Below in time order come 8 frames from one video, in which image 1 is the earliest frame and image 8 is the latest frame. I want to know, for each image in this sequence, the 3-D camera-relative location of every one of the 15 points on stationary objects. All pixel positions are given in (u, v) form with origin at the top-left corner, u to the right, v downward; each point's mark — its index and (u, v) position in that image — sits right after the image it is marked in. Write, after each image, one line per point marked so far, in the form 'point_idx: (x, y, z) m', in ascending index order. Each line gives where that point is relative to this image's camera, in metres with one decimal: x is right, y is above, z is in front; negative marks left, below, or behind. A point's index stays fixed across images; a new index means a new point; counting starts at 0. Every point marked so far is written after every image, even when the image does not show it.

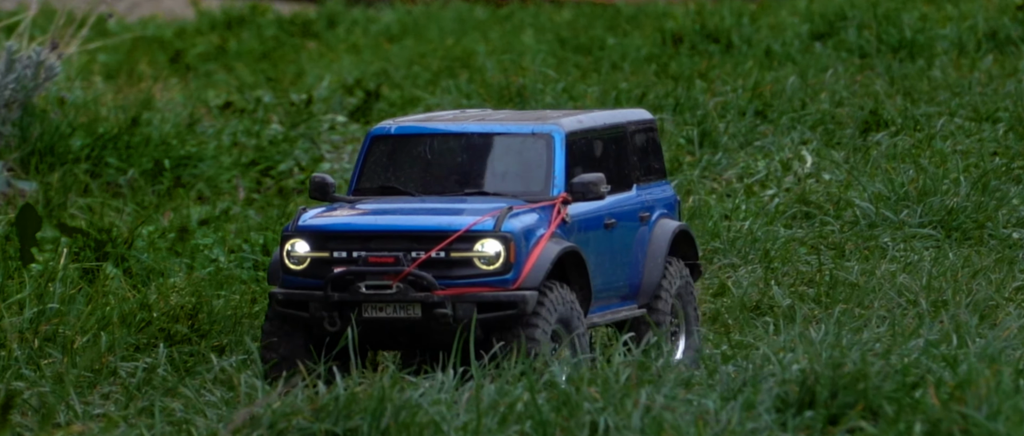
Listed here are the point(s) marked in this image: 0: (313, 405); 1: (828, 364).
0: (-0.7, -0.7, +5.9) m
1: (+1.2, -0.6, +5.8) m
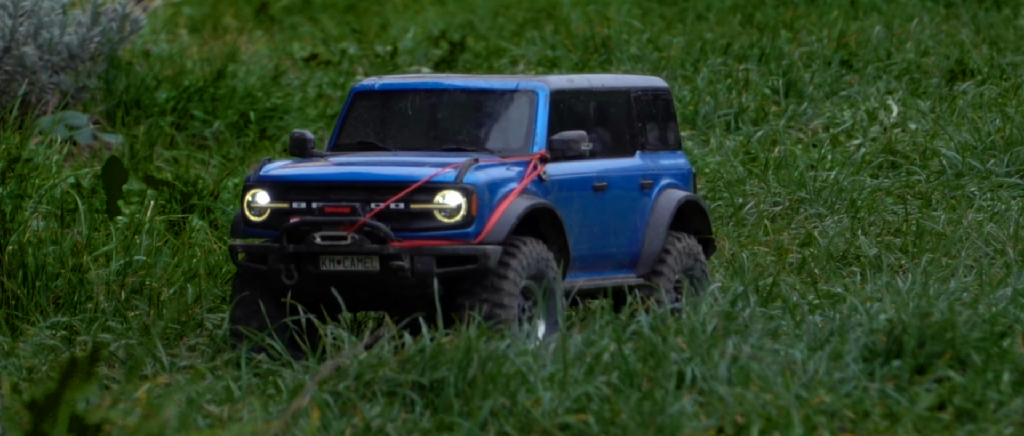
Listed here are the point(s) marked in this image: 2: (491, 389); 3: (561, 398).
0: (-0.3, -0.5, +5.9) m
1: (+1.5, -0.4, +5.8) m
2: (-0.1, -0.6, +5.6) m
3: (+0.2, -0.6, +5.5) m
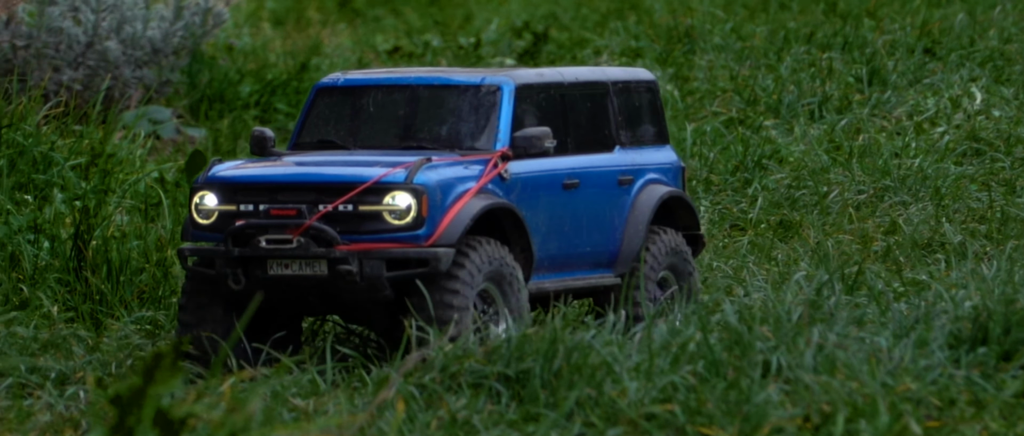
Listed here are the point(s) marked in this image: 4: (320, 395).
0: (0.0, -0.5, +6.0) m
1: (+1.8, -0.3, +5.8) m
2: (+0.3, -0.6, +5.6) m
3: (+0.5, -0.6, +5.5) m
4: (-0.7, -0.7, +5.7) m
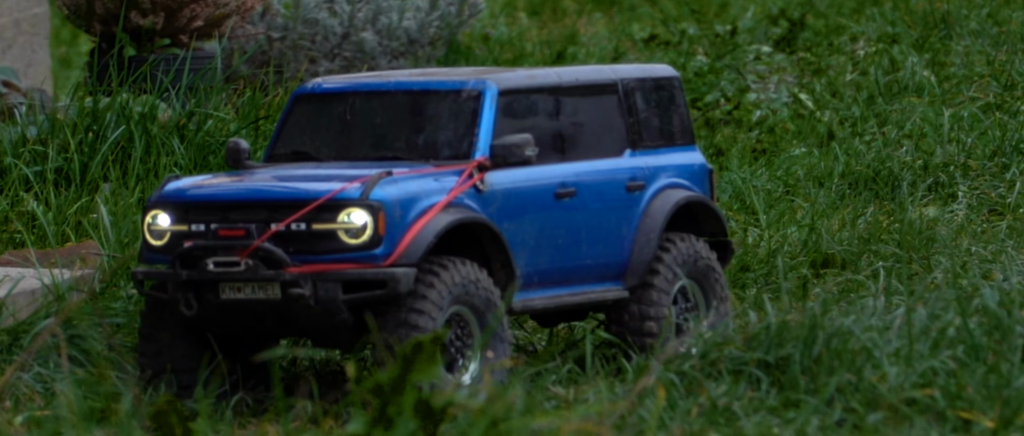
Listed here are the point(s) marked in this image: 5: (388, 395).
0: (+0.9, -0.4, +6.0) m
1: (+2.8, -0.2, +5.8) m
2: (+1.2, -0.5, +5.7) m
3: (+1.4, -0.6, +5.5) m
4: (+0.2, -0.6, +5.7) m
5: (-0.5, -0.6, +5.5) m
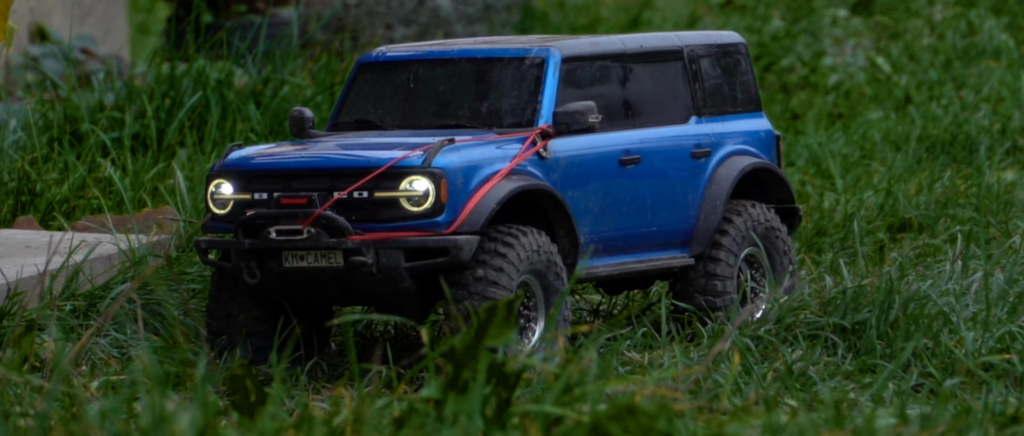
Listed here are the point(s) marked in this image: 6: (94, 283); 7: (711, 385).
0: (+1.2, -0.3, +6.0) m
1: (+3.1, -0.1, +5.7) m
2: (+1.5, -0.4, +5.6) m
3: (+1.7, -0.4, +5.5) m
4: (+0.5, -0.5, +5.7) m
5: (-0.2, -0.5, +5.5) m
6: (-1.6, -0.3, +6.0) m
7: (+0.7, -0.6, +5.6) m
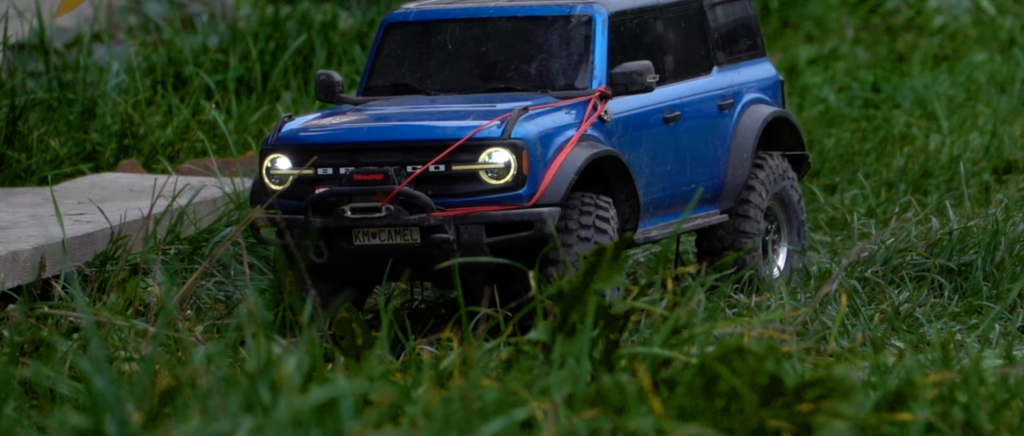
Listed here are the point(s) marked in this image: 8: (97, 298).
0: (+1.6, -0.1, +6.0) m
1: (+3.4, +0.1, +5.8) m
2: (+1.9, -0.2, +5.7) m
3: (+2.1, -0.2, +5.5) m
4: (+0.9, -0.3, +5.7) m
5: (+0.2, -0.3, +5.5) m
6: (-1.2, 0.0, +6.0) m
7: (+1.1, -0.4, +5.6) m
8: (-1.5, -0.3, +5.5) m
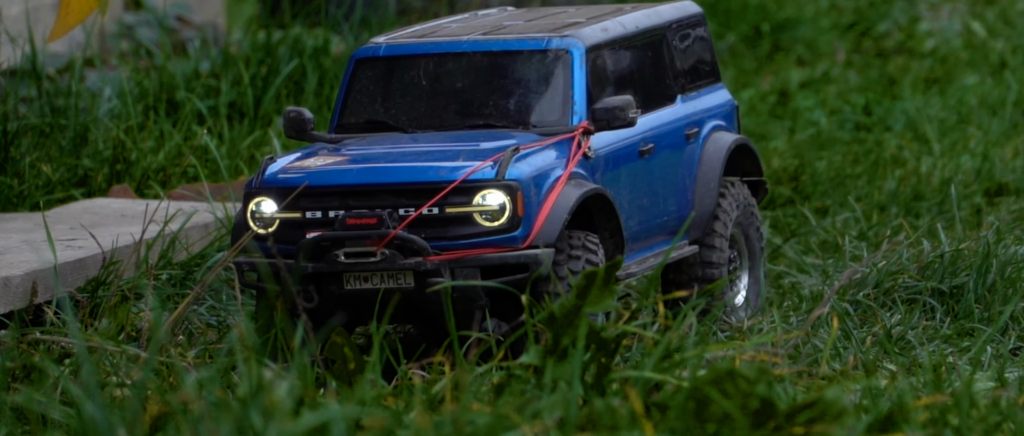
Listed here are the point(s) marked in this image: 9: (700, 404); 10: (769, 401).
0: (+1.6, -0.2, +6.0) m
1: (+3.4, 0.0, +5.8) m
2: (+1.8, -0.3, +5.7) m
3: (+2.1, -0.3, +5.5) m
4: (+0.9, -0.4, +5.7) m
5: (+0.2, -0.4, +5.5) m
6: (-1.3, -0.1, +6.0) m
7: (+1.1, -0.5, +5.6) m
8: (-1.5, -0.4, +5.5) m
9: (+0.5, -0.5, +4.3) m
10: (+0.7, -0.5, +4.2) m
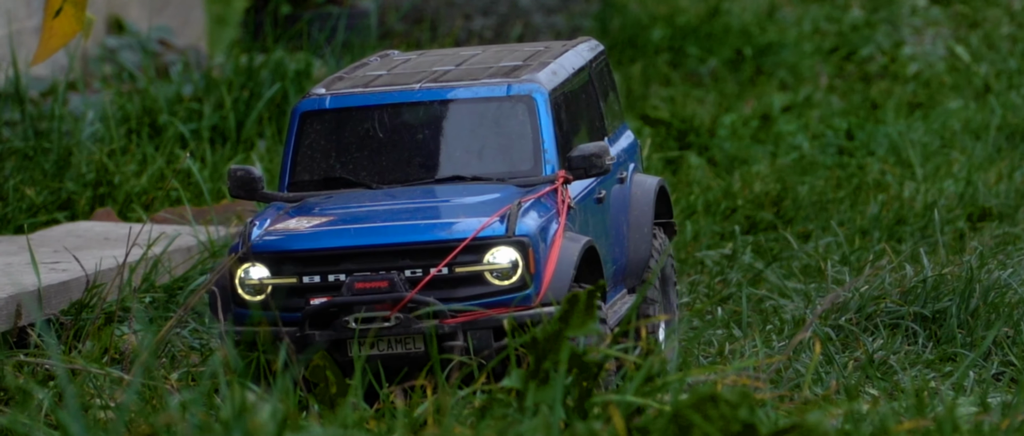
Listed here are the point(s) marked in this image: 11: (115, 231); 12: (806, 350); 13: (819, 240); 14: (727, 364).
0: (+1.5, -0.3, +6.0) m
1: (+3.4, -0.1, +5.7) m
2: (+1.8, -0.4, +5.6) m
3: (+2.0, -0.4, +5.5) m
4: (+0.8, -0.5, +5.7) m
5: (+0.1, -0.5, +5.5) m
6: (-1.3, -0.2, +6.0) m
7: (+1.0, -0.6, +5.6) m
8: (-1.6, -0.5, +5.6) m
9: (+0.5, -0.6, +4.3) m
10: (+0.6, -0.6, +4.2) m
11: (-1.7, 0.0, +6.7) m
12: (+1.1, -0.5, +5.7) m
13: (+1.6, -0.1, +7.9) m
14: (+0.8, -0.5, +5.6) m
